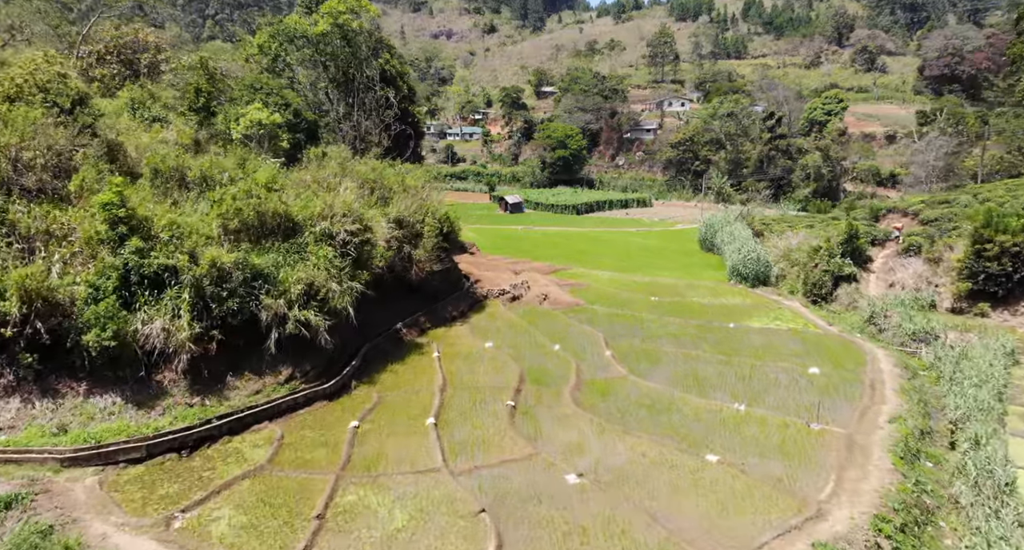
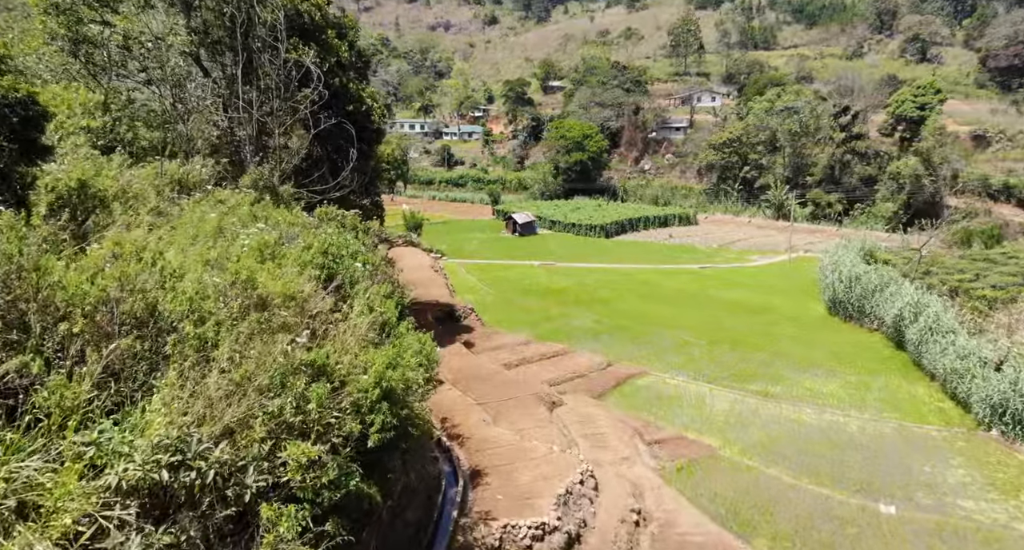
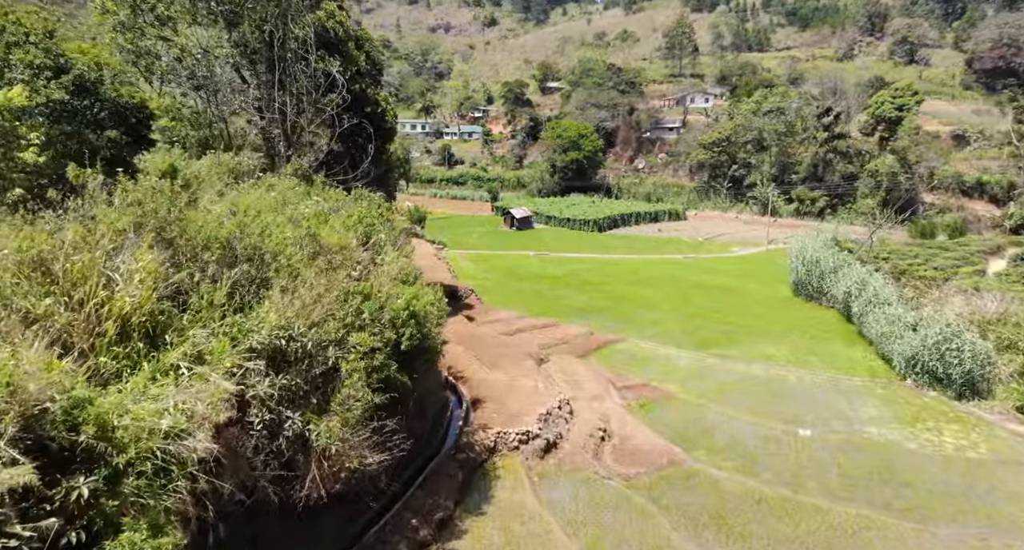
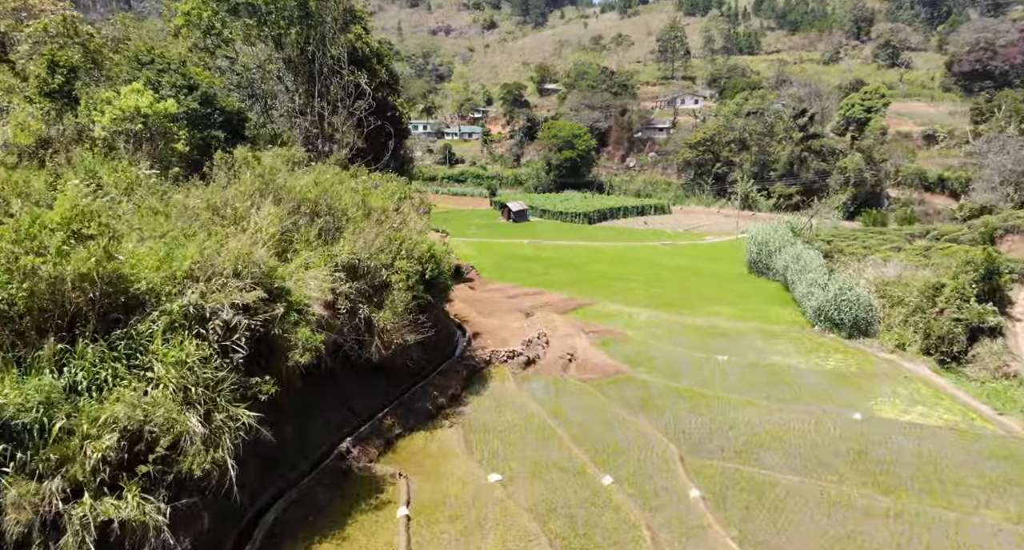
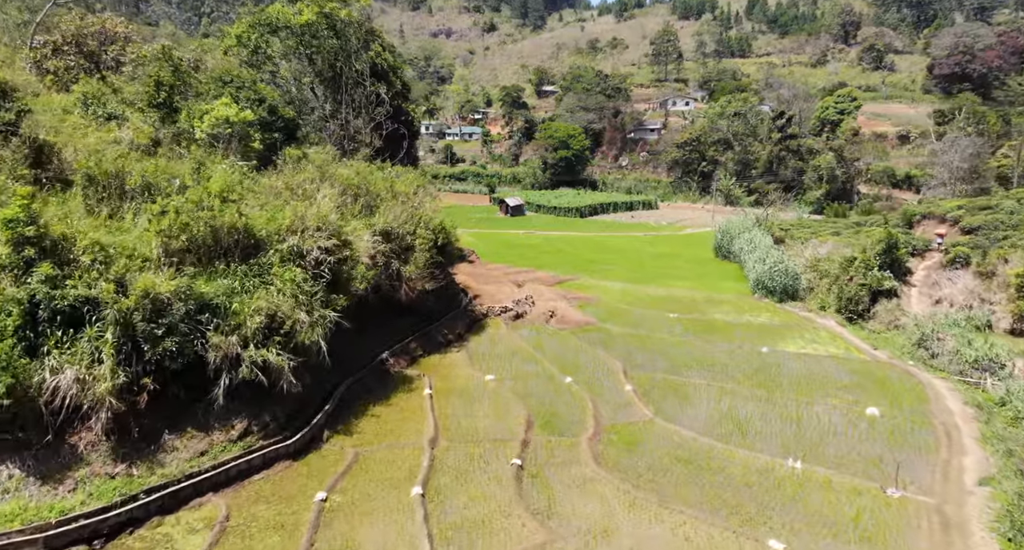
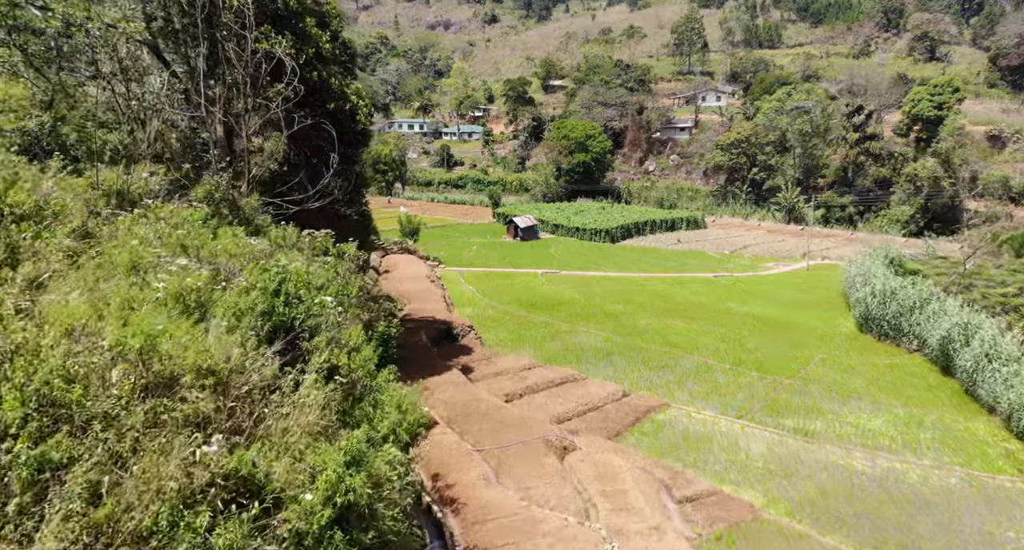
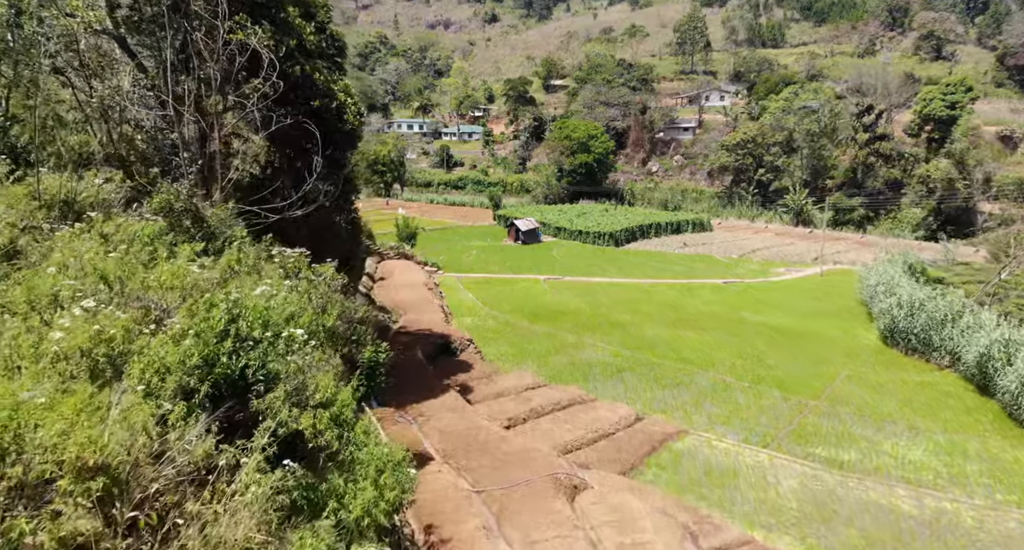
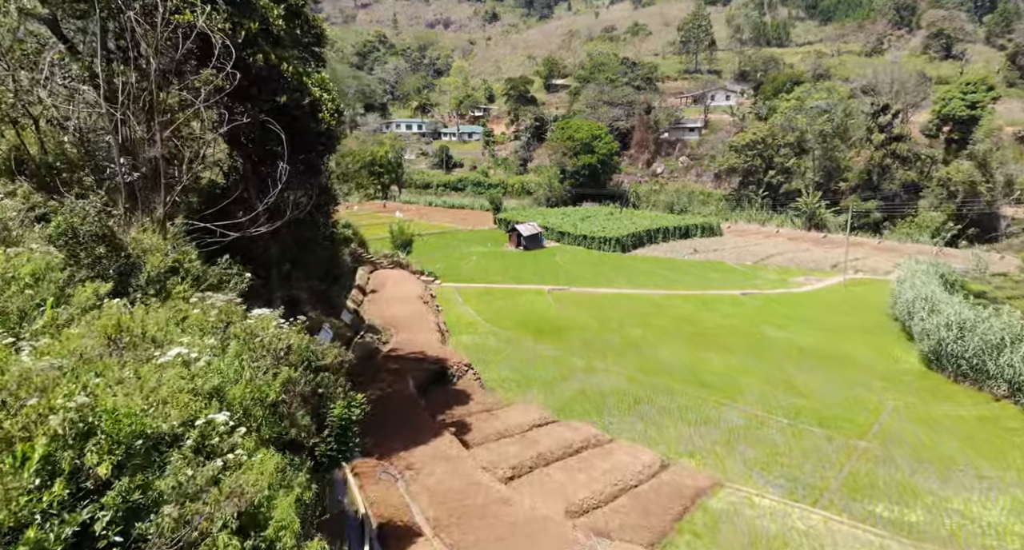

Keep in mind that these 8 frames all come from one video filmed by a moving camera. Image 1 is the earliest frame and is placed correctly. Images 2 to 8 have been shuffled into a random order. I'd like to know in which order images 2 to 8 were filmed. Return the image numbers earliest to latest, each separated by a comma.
5, 4, 3, 2, 6, 7, 8
